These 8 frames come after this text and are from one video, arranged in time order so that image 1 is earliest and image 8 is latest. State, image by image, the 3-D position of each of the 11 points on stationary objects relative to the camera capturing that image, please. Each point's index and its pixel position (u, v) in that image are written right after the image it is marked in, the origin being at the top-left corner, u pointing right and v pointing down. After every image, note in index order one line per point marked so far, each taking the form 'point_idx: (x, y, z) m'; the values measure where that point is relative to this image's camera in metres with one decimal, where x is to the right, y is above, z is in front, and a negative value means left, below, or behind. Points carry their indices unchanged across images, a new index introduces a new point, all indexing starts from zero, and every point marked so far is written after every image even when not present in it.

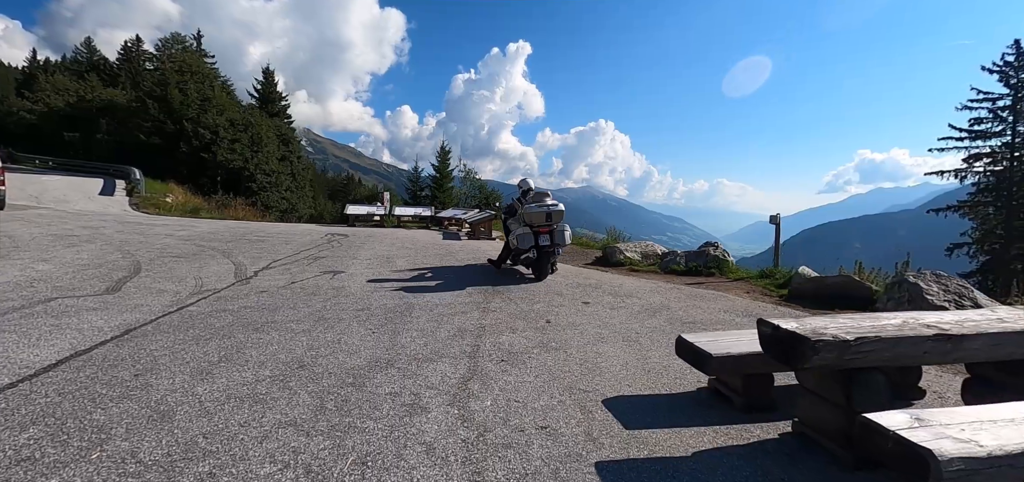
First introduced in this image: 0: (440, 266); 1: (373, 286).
0: (-2.8, -0.3, +10.8) m
1: (-2.3, -0.7, +6.9) m
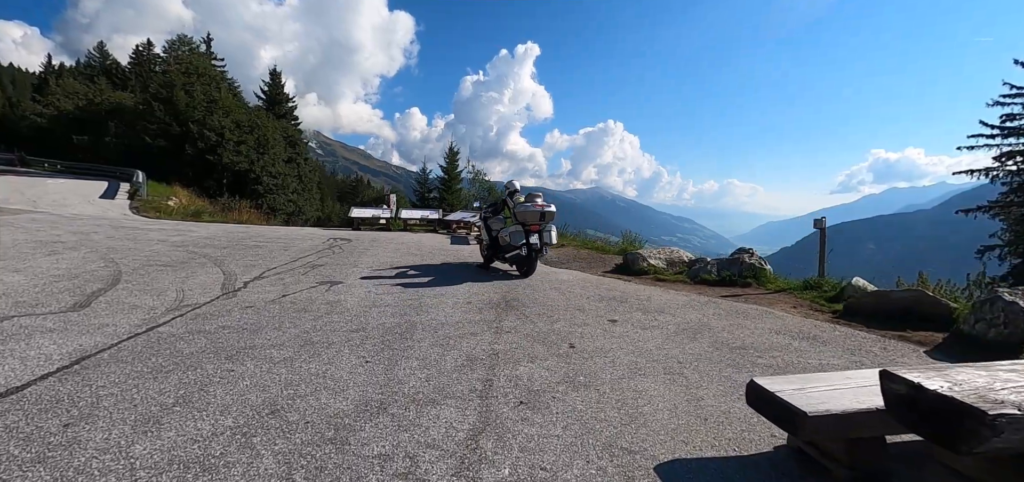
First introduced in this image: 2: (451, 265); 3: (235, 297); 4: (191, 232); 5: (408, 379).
0: (-2.5, -0.5, +10.1) m
1: (-2.1, -0.8, +6.2) m
2: (-1.9, -0.4, +10.2) m
3: (-4.0, -0.8, +6.2) m
4: (-9.5, +0.2, +12.7) m
5: (-0.9, -1.1, +3.6) m
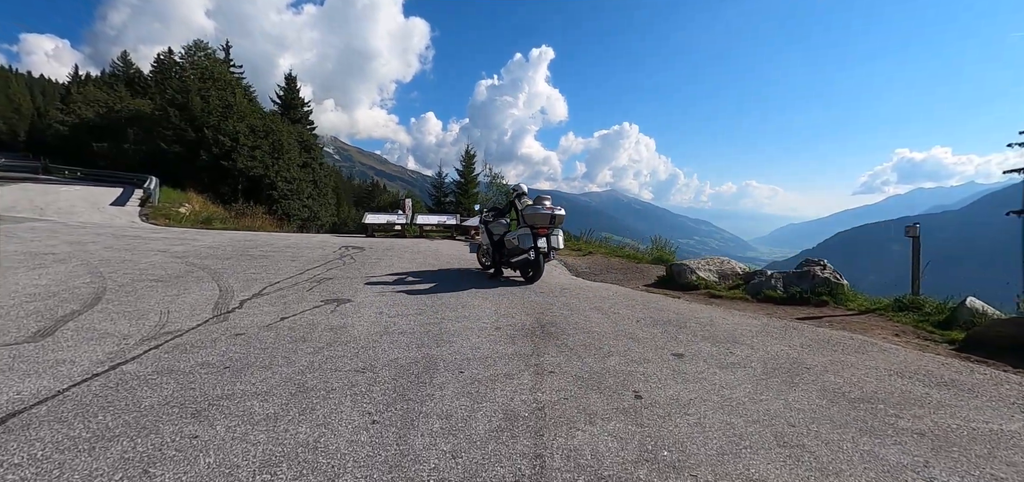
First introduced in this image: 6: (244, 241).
0: (-1.9, -0.7, +9.2) m
1: (-1.6, -1.0, +5.2) m
2: (-1.3, -0.6, +9.3) m
3: (-3.6, -1.0, +5.4) m
4: (-8.8, 0.0, +12.0) m
5: (-0.5, -1.3, +2.6) m
6: (-8.2, 0.0, +13.1) m
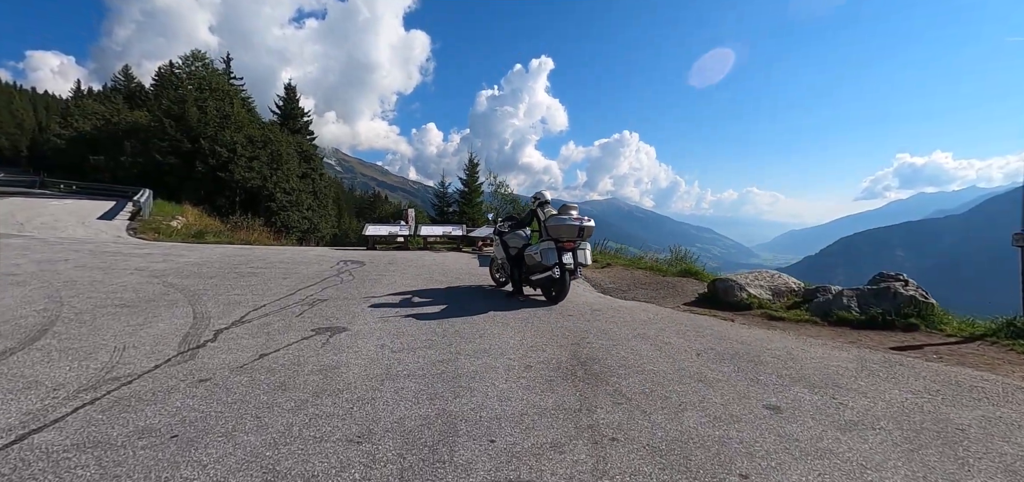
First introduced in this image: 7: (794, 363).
0: (-1.6, -0.9, +8.2) m
1: (-1.3, -1.2, +4.2) m
2: (-1.0, -0.9, +8.3) m
3: (-3.2, -1.2, +4.4) m
4: (-8.5, -0.4, +11.1) m
5: (-0.2, -1.4, +1.6) m
6: (-7.8, -0.4, +12.1) m
7: (+2.7, -1.2, +4.1) m
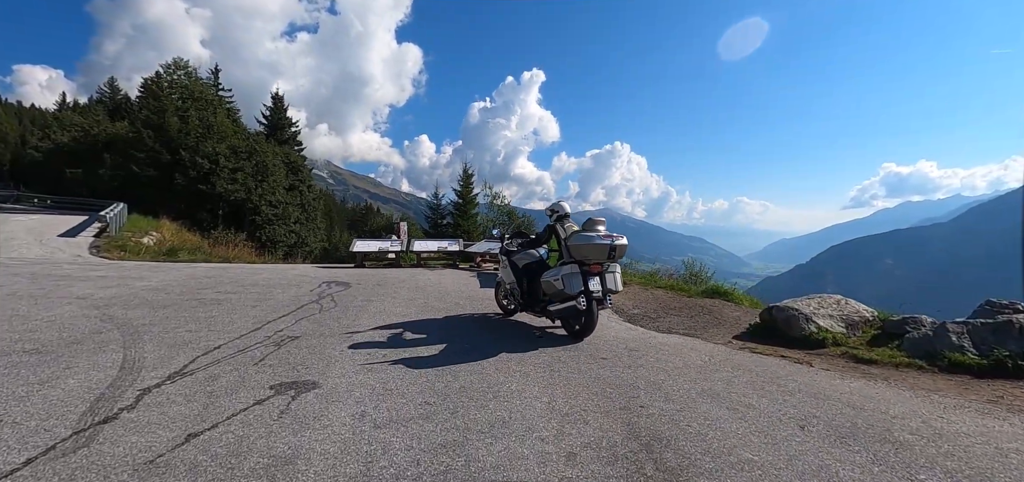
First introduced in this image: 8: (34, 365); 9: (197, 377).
0: (-1.4, -1.3, +6.9) m
1: (-1.1, -1.4, +2.9) m
2: (-0.8, -1.2, +7.0) m
3: (-3.0, -1.5, +3.0) m
4: (-8.4, -0.9, +9.7) m
5: (+0.1, -1.6, +0.3) m
6: (-7.7, -0.9, +10.7) m
7: (+2.9, -1.4, +2.9) m
8: (-5.0, -1.3, +4.5) m
9: (-3.2, -1.4, +4.4) m
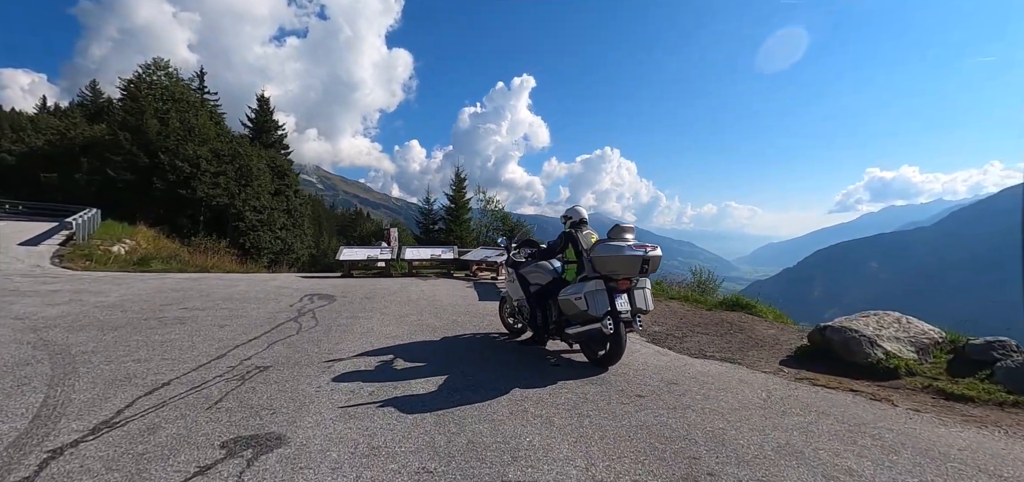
0: (-1.3, -1.4, +6.0) m
1: (-0.9, -1.5, +2.0) m
2: (-0.7, -1.4, +6.1) m
3: (-2.8, -1.6, +2.1) m
4: (-8.3, -1.1, +8.6) m
5: (+0.3, -1.6, -0.6) m
6: (-7.7, -1.1, +9.7) m
7: (+3.1, -1.4, +2.0) m
8: (-4.9, -1.4, +3.6) m
9: (-3.0, -1.5, +3.4) m
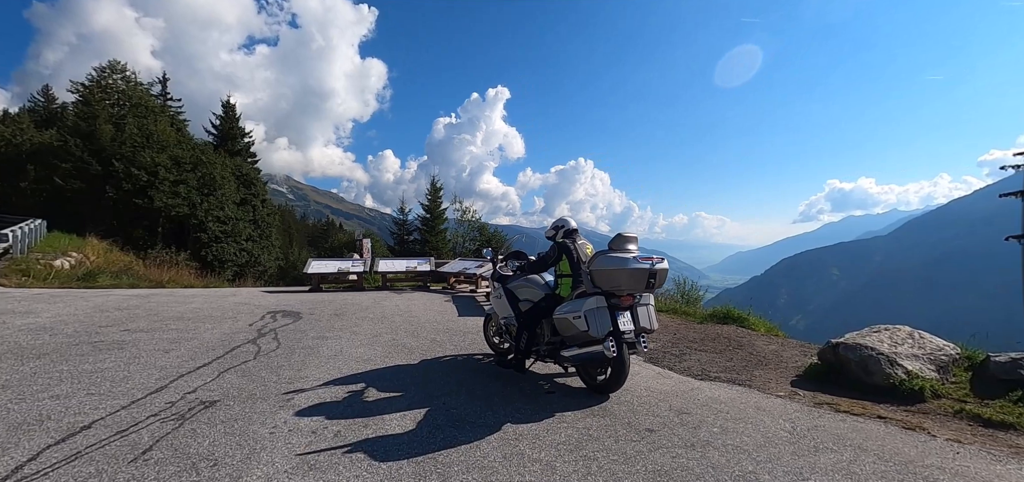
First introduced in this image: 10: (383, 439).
0: (-1.5, -1.6, +5.4) m
1: (-0.8, -1.6, +1.4) m
2: (-0.9, -1.5, +5.5) m
3: (-2.8, -1.6, +1.4) m
4: (-8.6, -1.3, +7.6) m
5: (+0.5, -1.6, -1.1) m
6: (-8.1, -1.4, +8.7) m
7: (+3.1, -1.5, +1.7) m
8: (-4.9, -1.5, +2.7) m
9: (-3.1, -1.6, +2.7) m
10: (-1.0, -1.6, +3.4) m
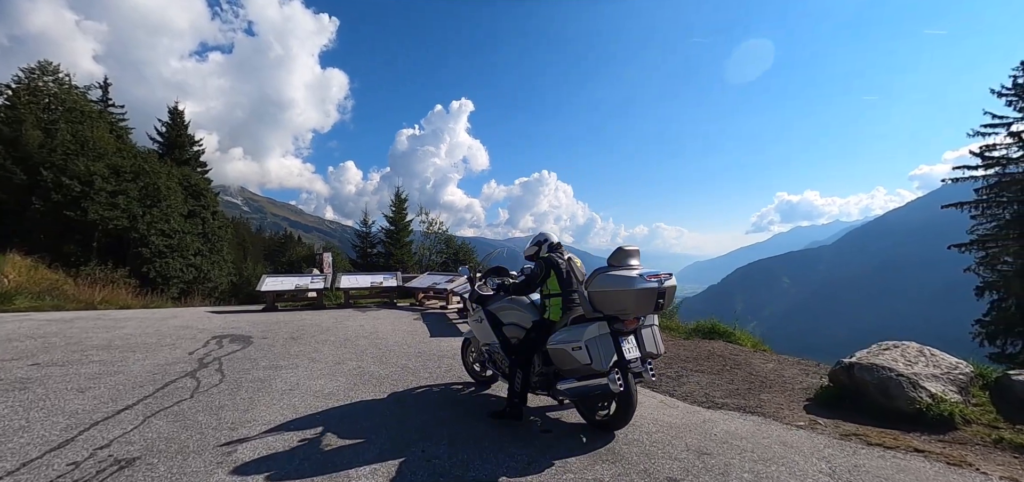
0: (-1.6, -1.7, +4.6) m
1: (-0.7, -1.6, +0.7) m
2: (-1.1, -1.7, +4.8) m
3: (-2.6, -1.7, +0.6) m
4: (-8.9, -1.6, +6.3) m
5: (+0.9, -1.6, -1.7) m
6: (-8.5, -1.7, +7.4) m
7: (+3.3, -1.5, +1.3) m
8: (-4.8, -1.7, +1.7) m
9: (-3.0, -1.7, +1.8) m
10: (-1.0, -1.7, +2.7) m
